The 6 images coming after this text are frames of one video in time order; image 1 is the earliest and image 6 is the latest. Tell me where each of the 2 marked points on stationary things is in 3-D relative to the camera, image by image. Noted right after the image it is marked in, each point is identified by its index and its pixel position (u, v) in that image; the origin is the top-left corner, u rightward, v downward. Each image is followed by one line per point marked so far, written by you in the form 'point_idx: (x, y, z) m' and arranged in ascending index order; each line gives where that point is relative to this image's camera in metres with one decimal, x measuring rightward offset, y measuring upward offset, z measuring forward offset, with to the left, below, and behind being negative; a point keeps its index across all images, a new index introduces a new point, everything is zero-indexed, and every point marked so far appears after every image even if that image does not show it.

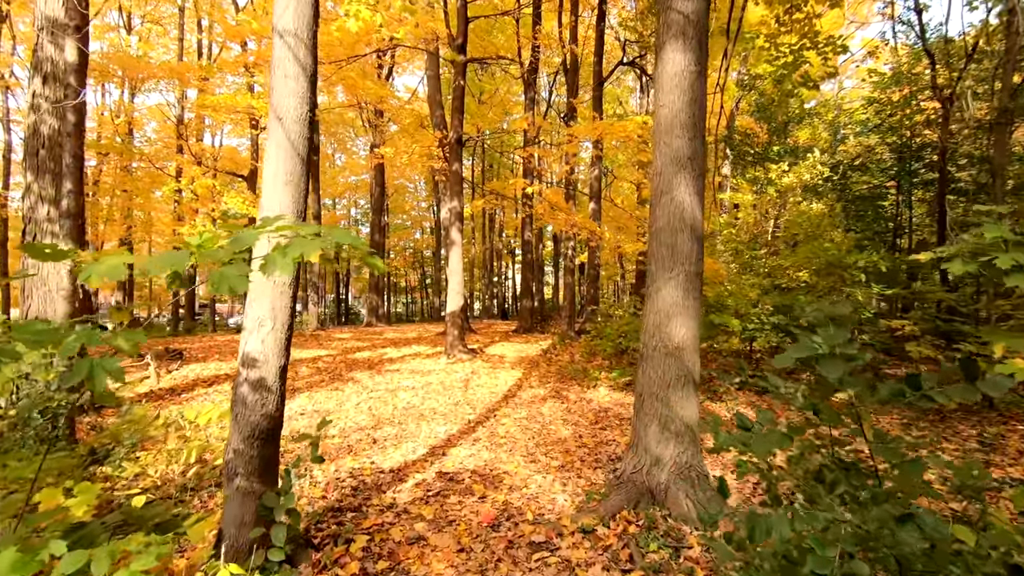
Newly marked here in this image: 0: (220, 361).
0: (-6.3, -1.6, +10.1) m
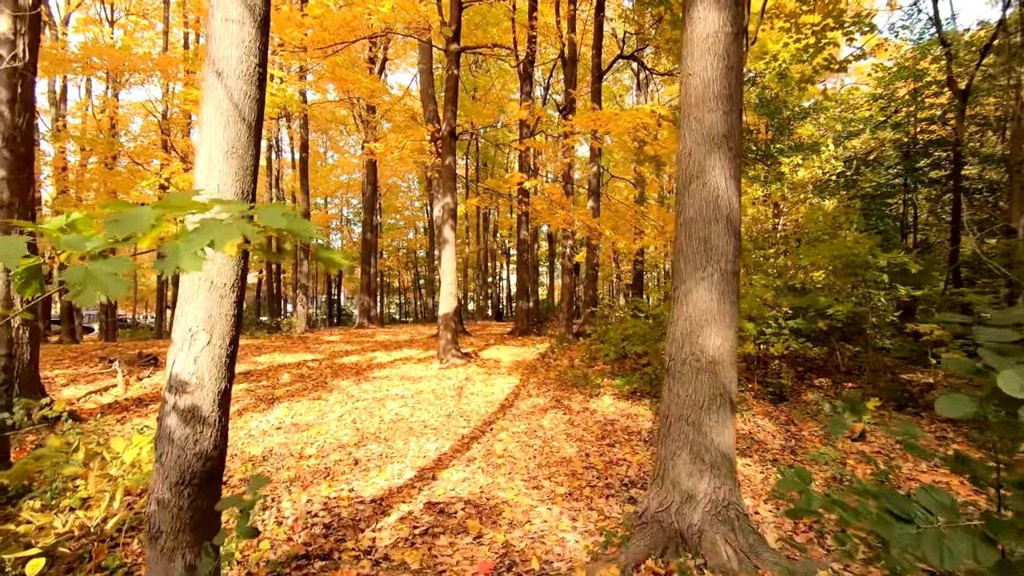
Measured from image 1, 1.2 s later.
0: (-6.4, -1.7, +9.5) m
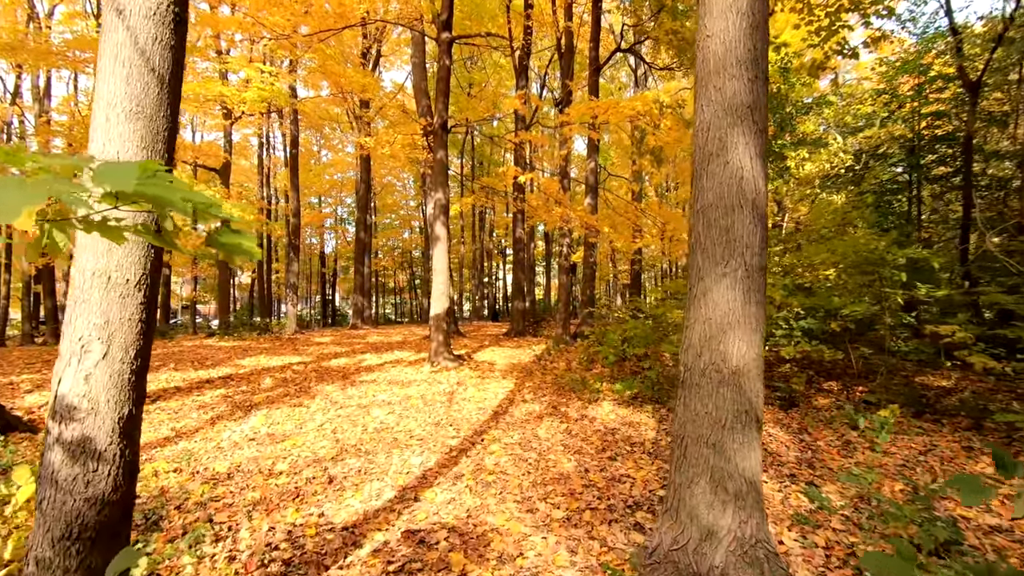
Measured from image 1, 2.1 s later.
0: (-6.5, -1.6, +9.0) m
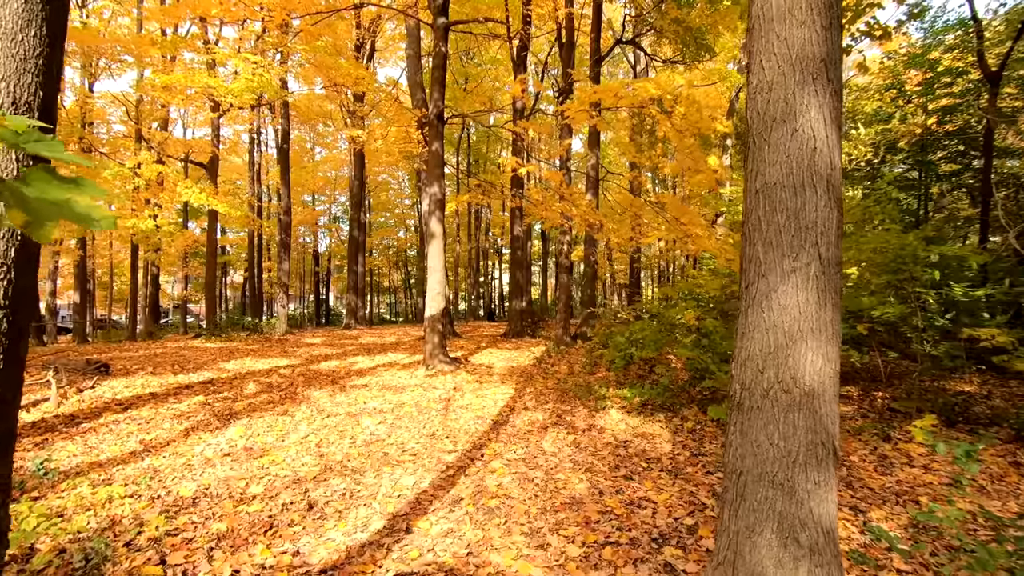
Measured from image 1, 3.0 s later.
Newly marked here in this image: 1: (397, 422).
0: (-6.5, -1.6, +8.4) m
1: (-1.5, -1.7, +6.0) m
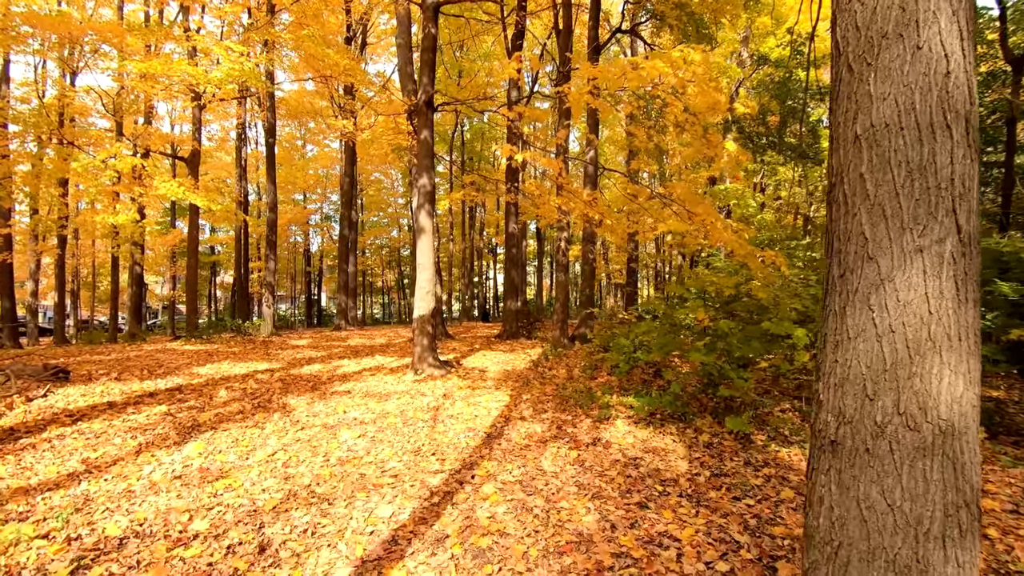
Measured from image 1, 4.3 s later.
0: (-6.6, -1.6, +7.7) m
1: (-1.5, -1.7, +5.4) m
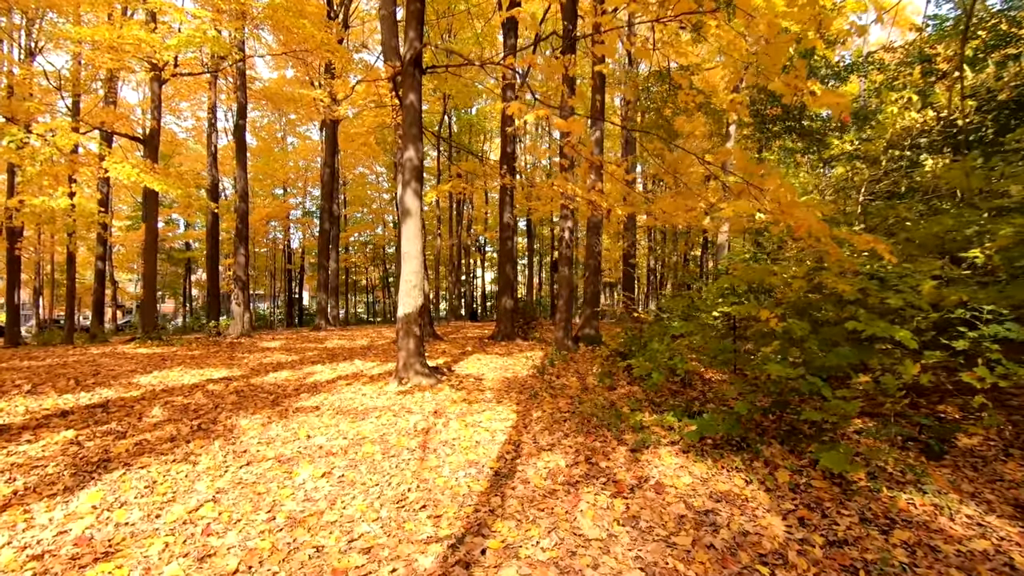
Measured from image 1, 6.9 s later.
0: (-6.5, -1.5, +6.2) m
1: (-1.4, -1.6, +4.0) m
